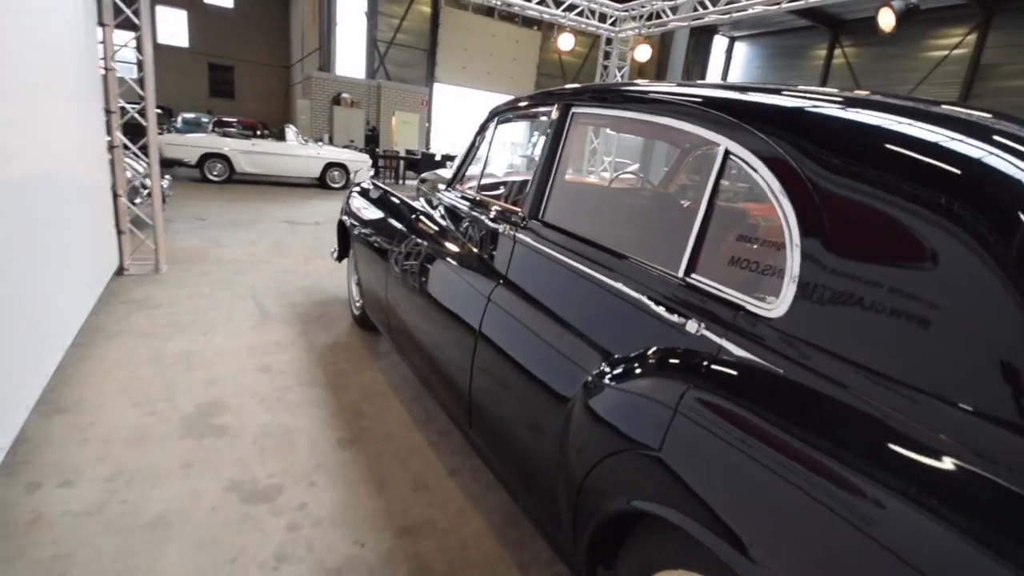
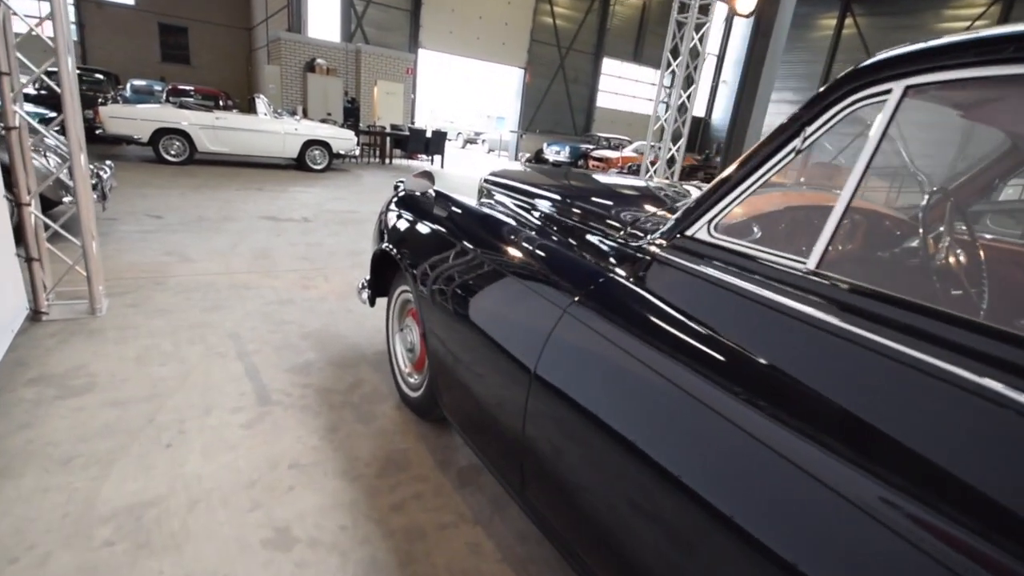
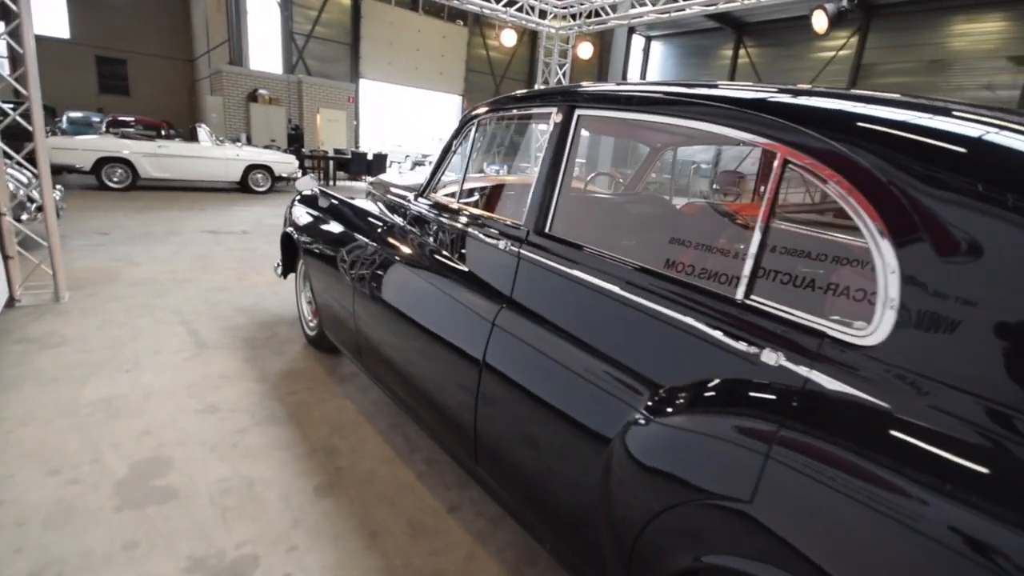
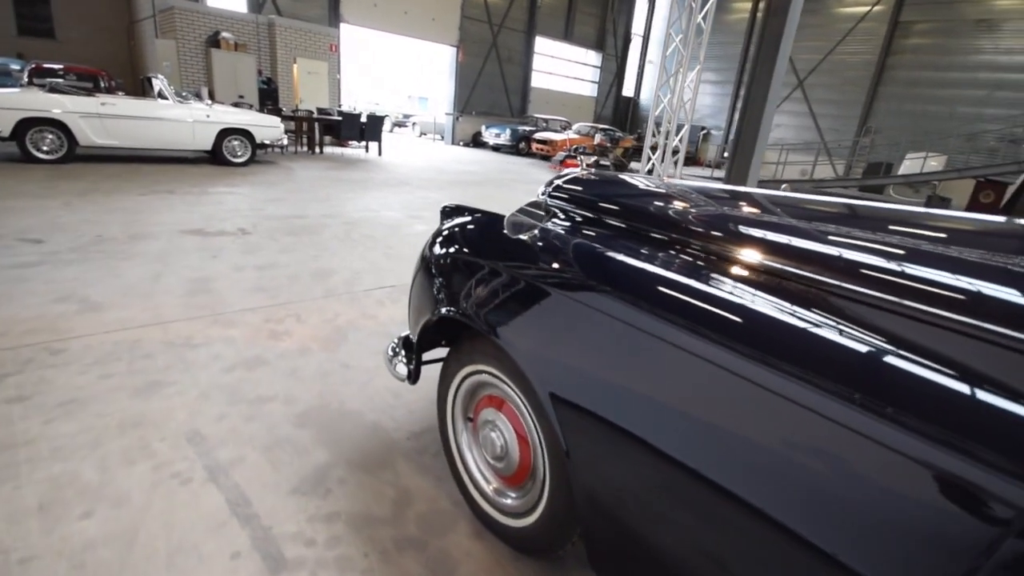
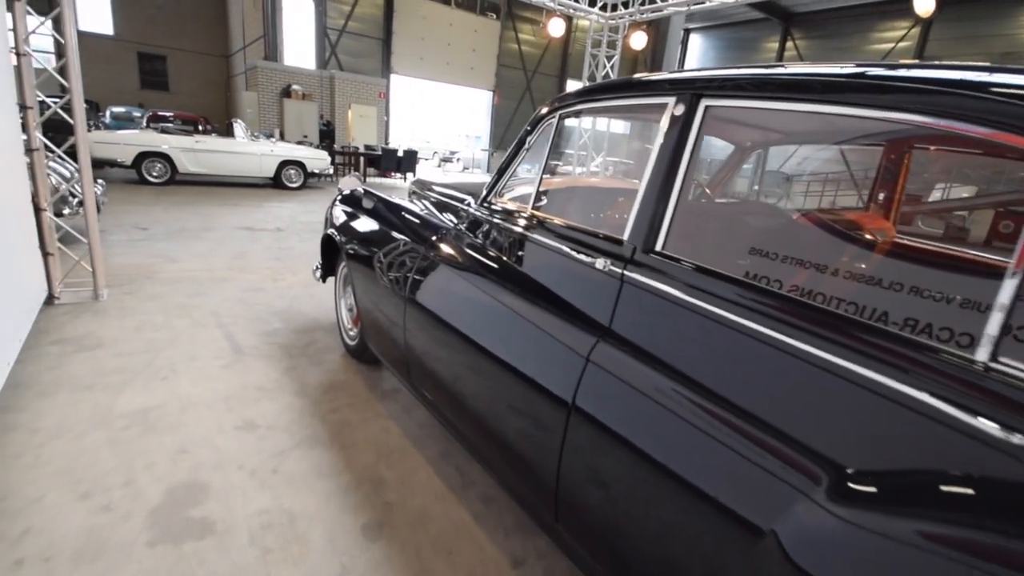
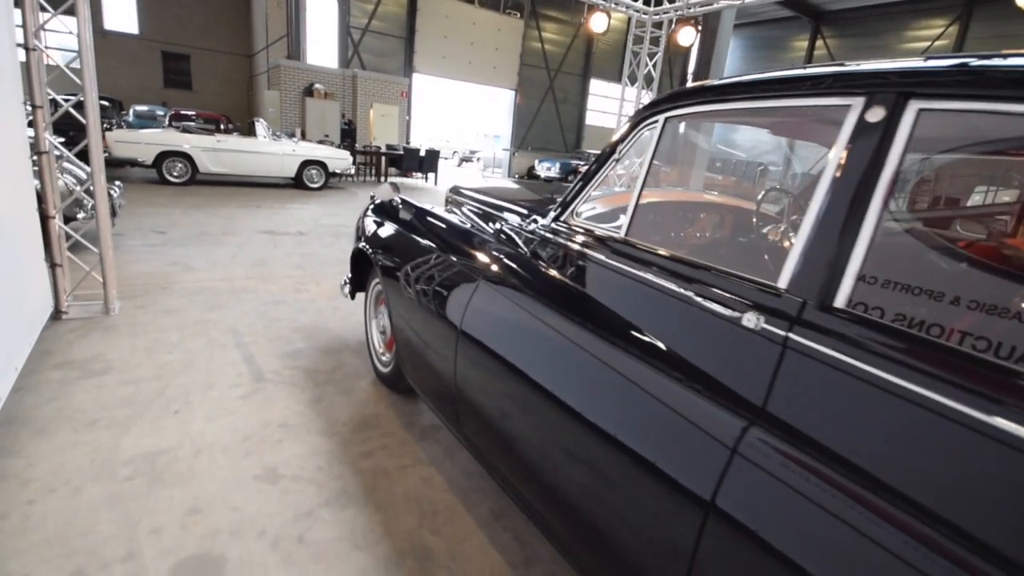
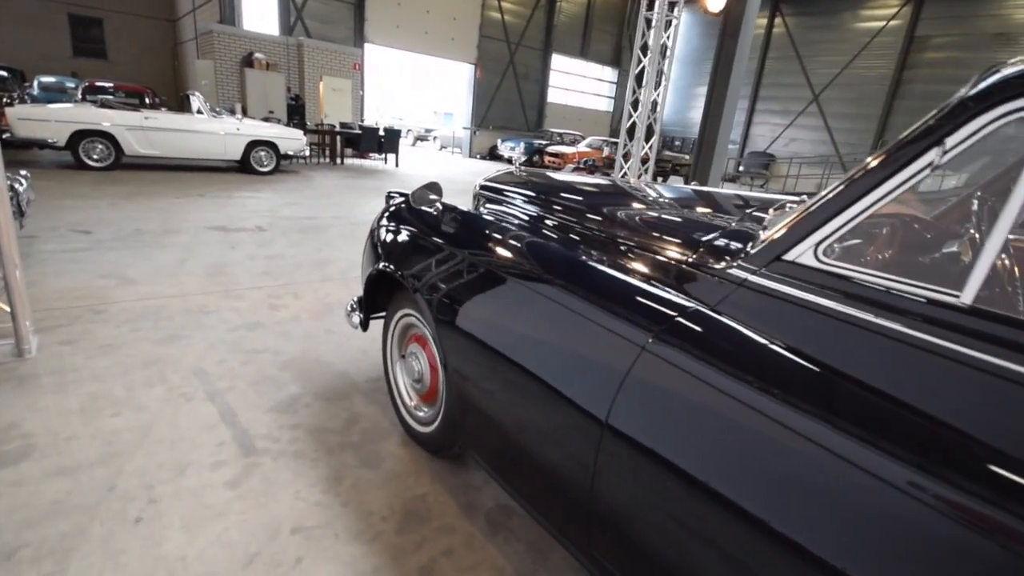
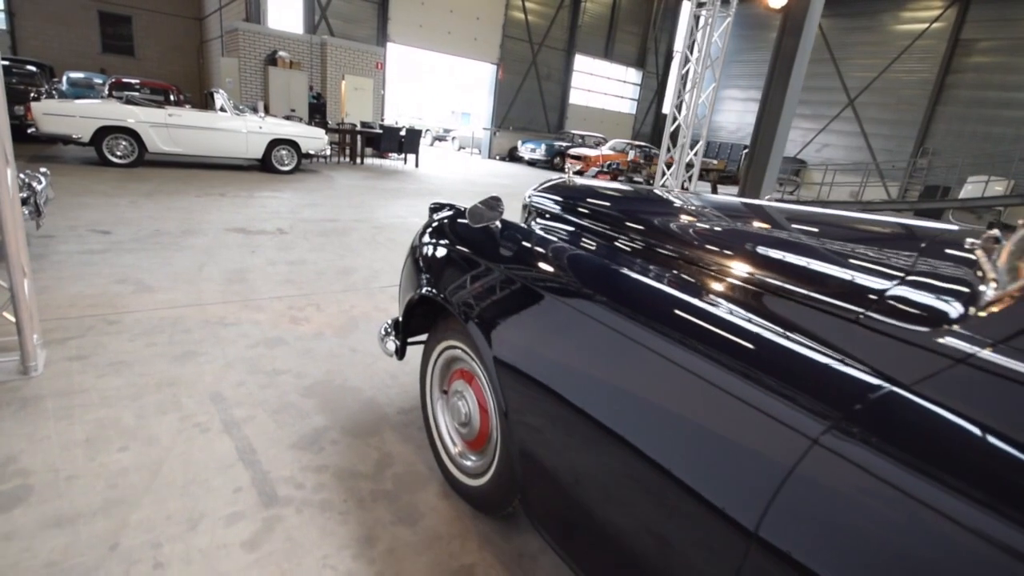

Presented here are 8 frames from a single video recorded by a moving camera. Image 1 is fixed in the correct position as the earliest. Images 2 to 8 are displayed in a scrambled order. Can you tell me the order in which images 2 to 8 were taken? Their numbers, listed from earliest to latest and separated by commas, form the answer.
3, 5, 6, 2, 7, 8, 4
